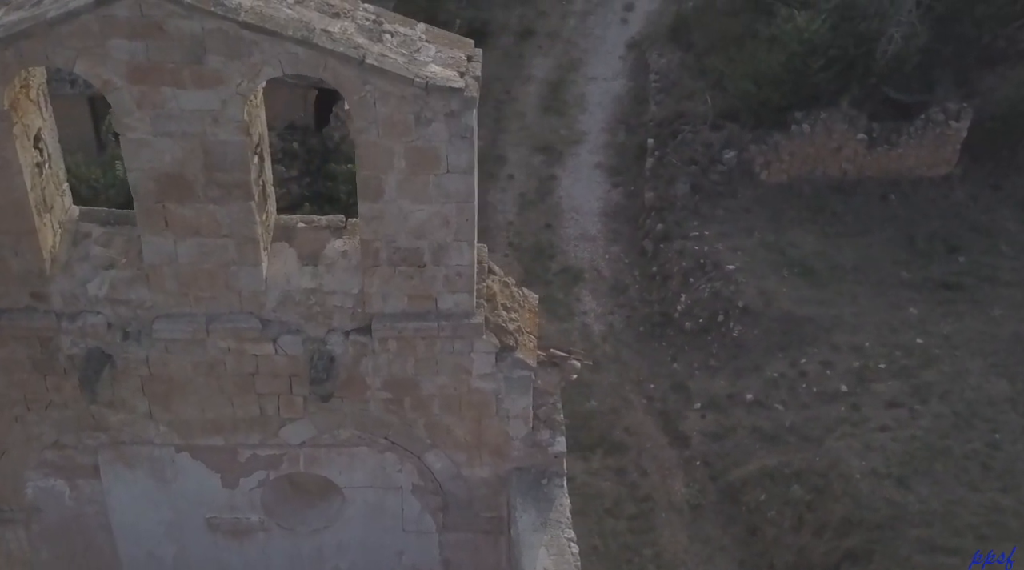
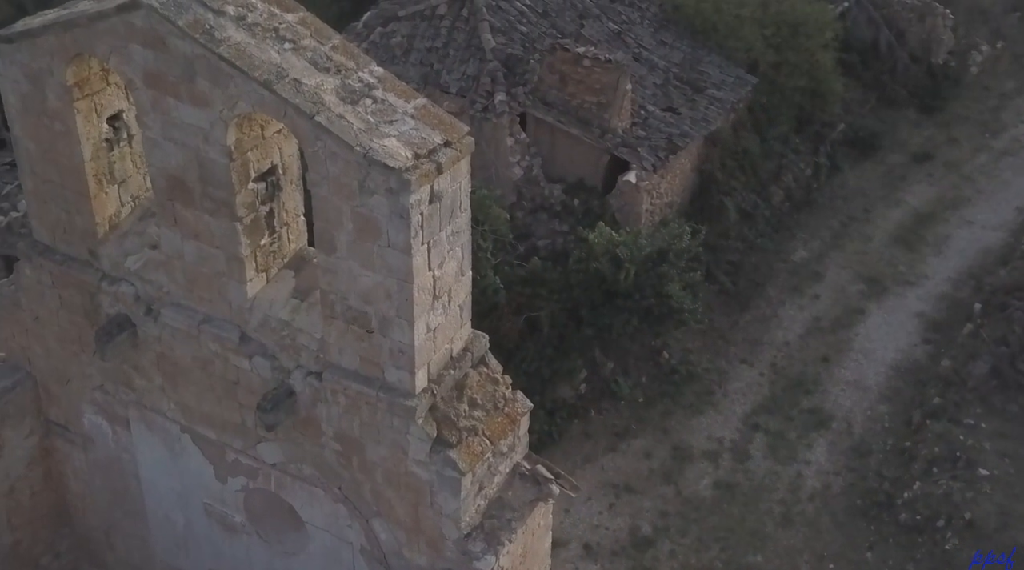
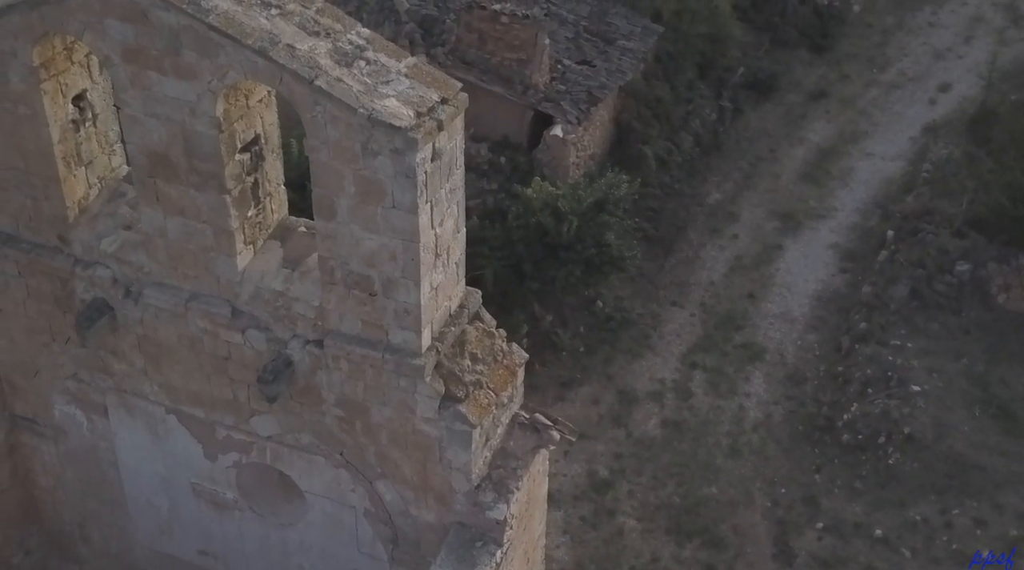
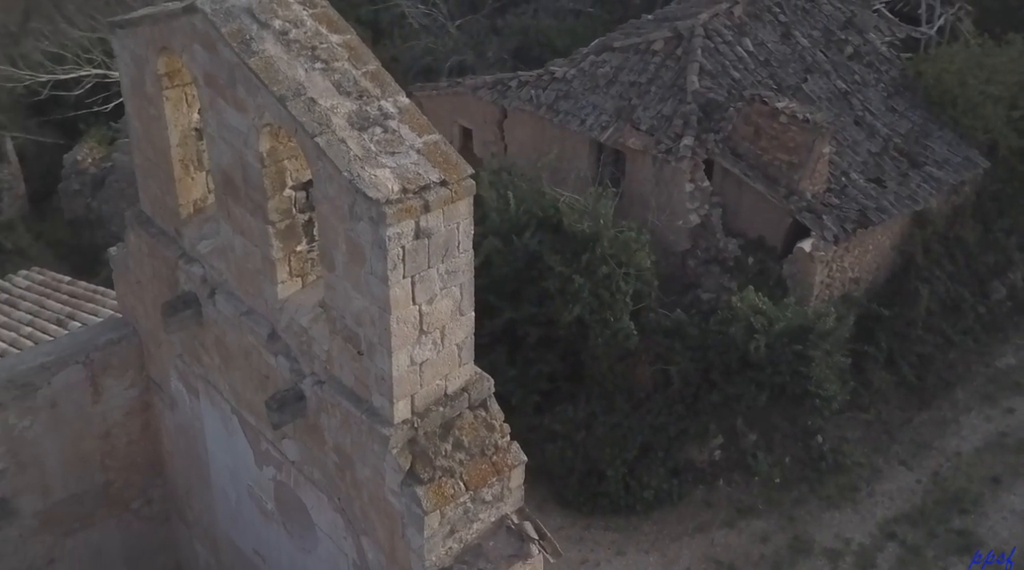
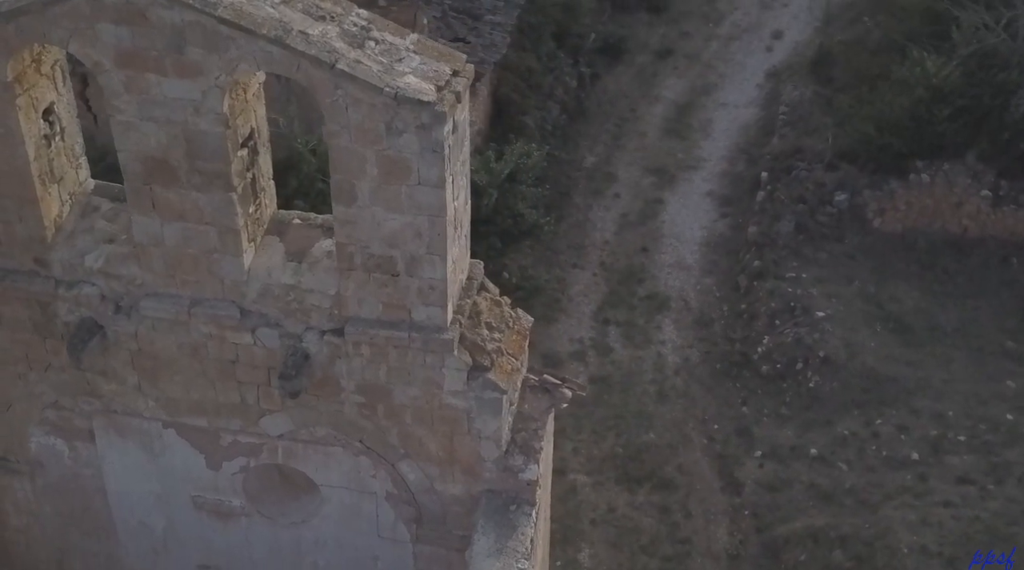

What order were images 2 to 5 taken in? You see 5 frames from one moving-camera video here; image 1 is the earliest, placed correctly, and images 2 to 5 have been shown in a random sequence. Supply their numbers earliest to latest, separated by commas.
5, 3, 2, 4
